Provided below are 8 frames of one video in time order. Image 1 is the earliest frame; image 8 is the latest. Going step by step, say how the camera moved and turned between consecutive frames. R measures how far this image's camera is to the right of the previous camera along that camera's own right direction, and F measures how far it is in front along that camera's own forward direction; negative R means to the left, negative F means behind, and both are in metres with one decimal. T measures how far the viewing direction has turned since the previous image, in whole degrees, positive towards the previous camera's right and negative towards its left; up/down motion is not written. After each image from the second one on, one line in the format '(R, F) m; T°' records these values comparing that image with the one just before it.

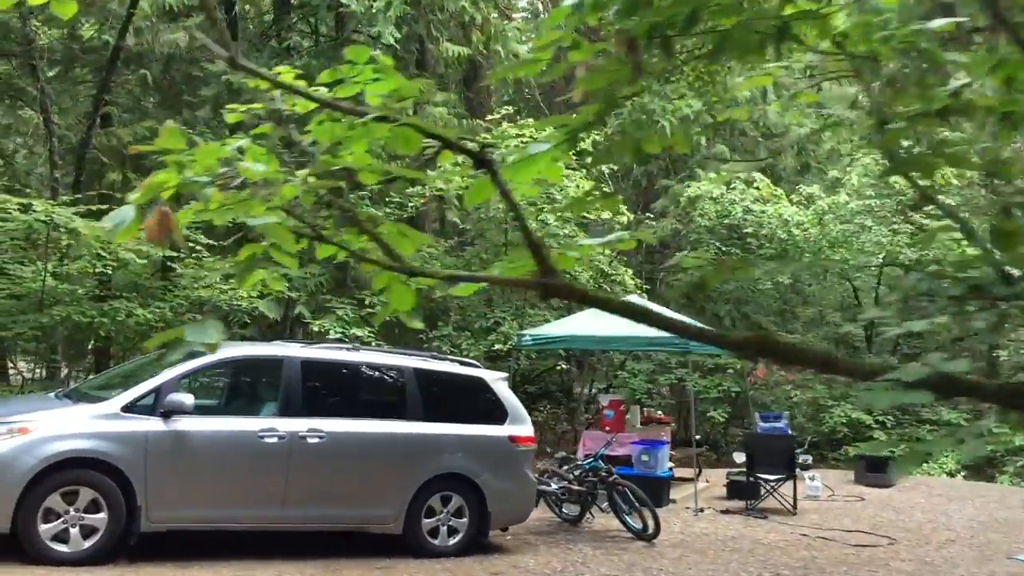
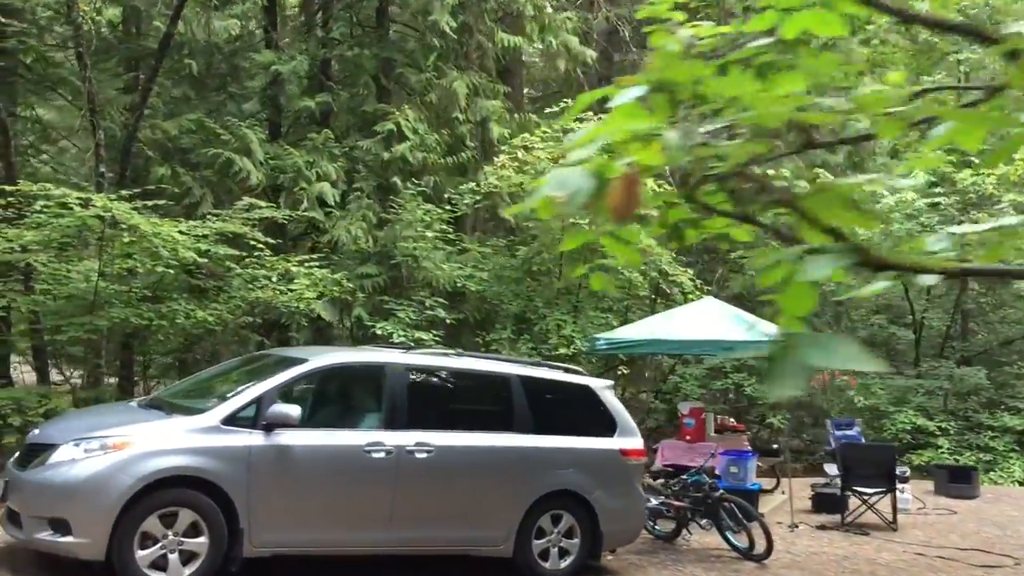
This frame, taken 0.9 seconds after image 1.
(-0.7, +0.6) m; 0°
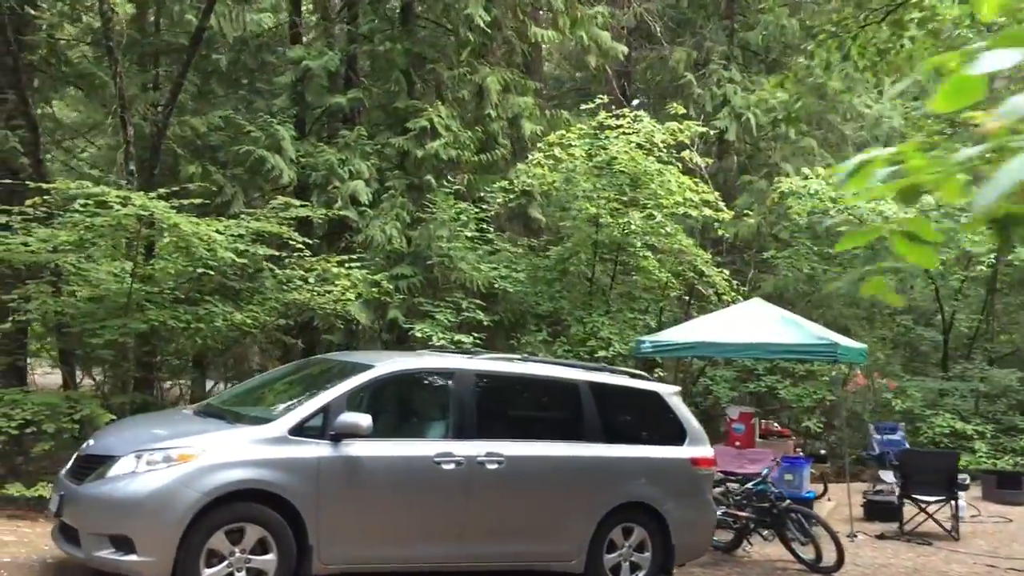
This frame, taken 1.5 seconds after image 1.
(-0.4, +0.3) m; 0°
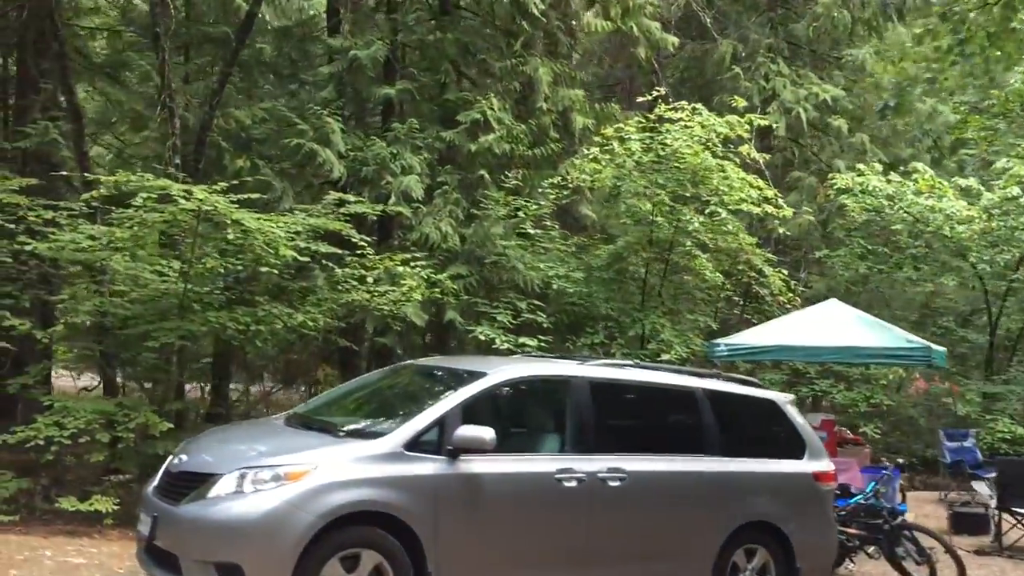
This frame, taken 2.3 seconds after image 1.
(-0.6, +0.5) m; 0°
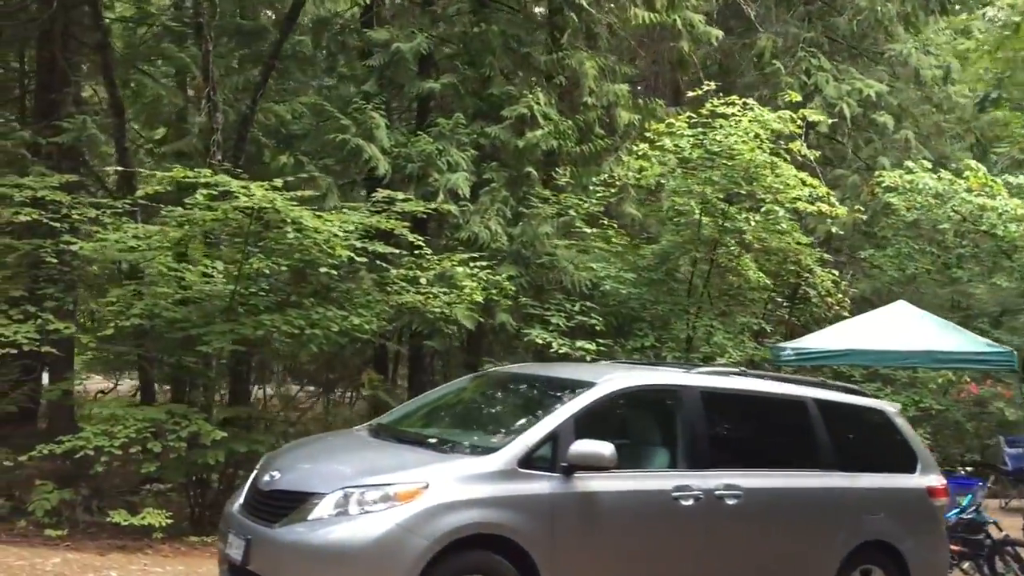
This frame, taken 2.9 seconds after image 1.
(-0.5, +0.4) m; 0°
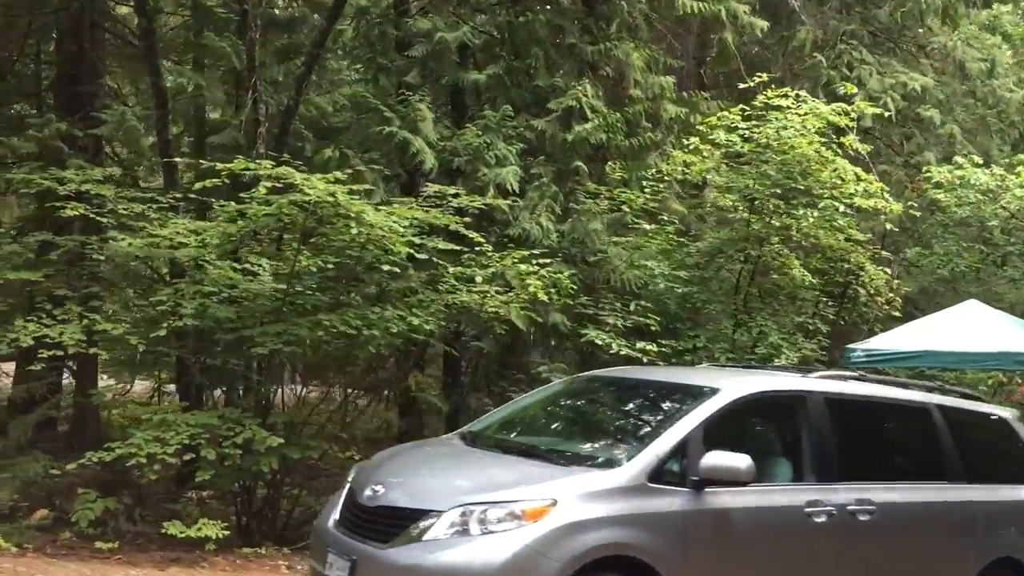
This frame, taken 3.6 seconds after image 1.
(-0.4, +0.4) m; 0°
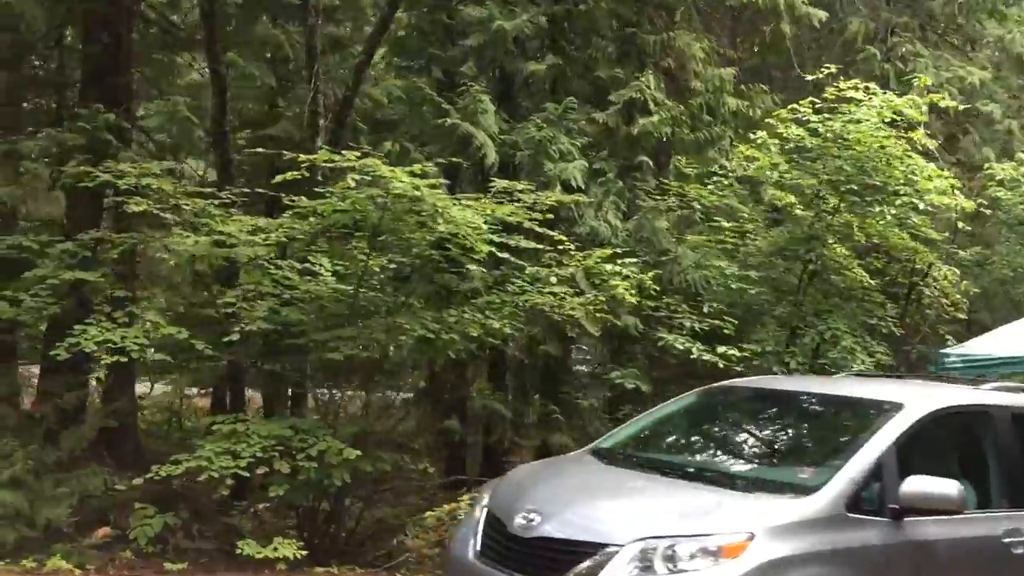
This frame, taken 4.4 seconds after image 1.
(-0.5, +0.5) m; 0°
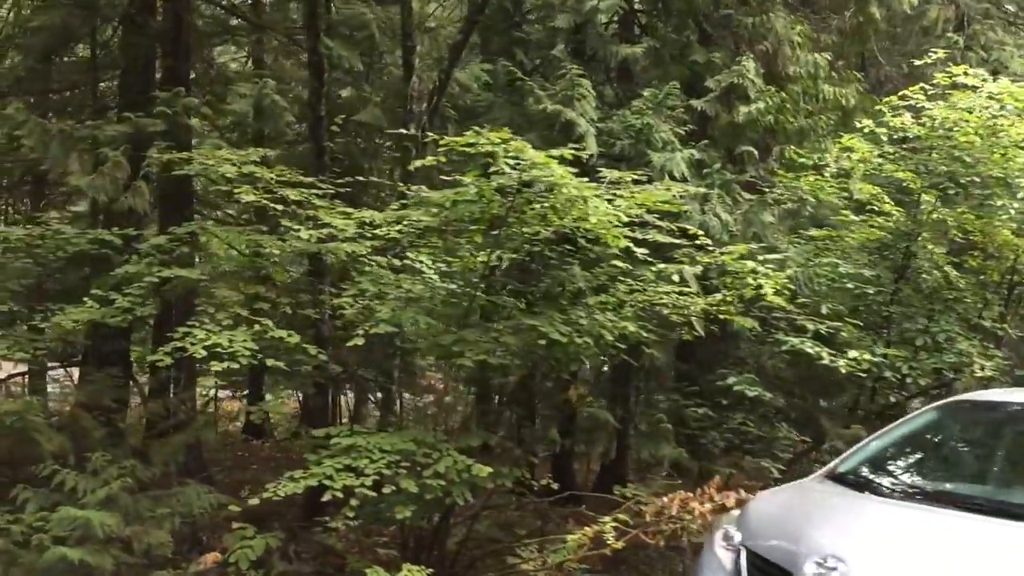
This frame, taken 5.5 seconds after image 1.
(-0.7, +0.6) m; 0°
